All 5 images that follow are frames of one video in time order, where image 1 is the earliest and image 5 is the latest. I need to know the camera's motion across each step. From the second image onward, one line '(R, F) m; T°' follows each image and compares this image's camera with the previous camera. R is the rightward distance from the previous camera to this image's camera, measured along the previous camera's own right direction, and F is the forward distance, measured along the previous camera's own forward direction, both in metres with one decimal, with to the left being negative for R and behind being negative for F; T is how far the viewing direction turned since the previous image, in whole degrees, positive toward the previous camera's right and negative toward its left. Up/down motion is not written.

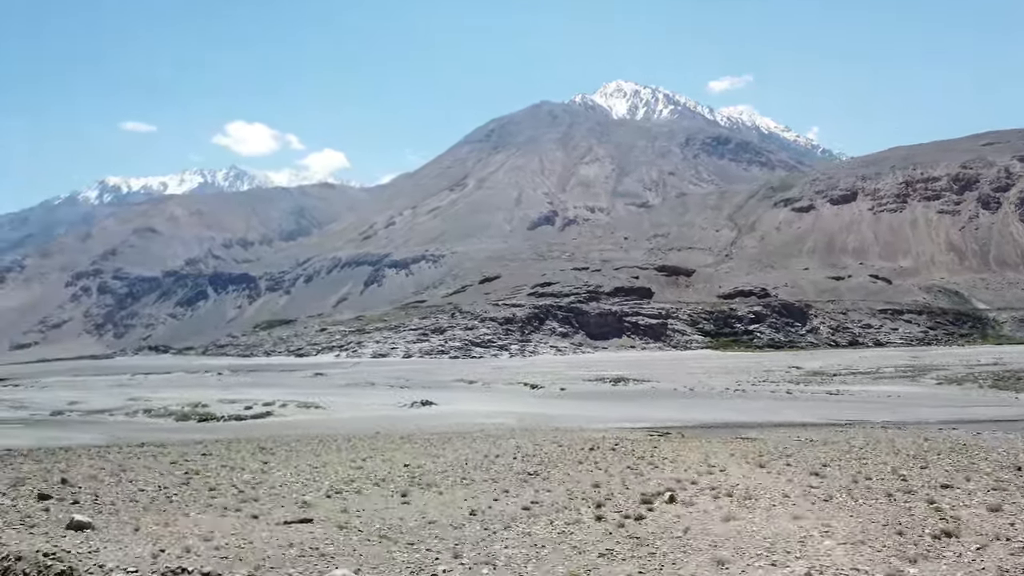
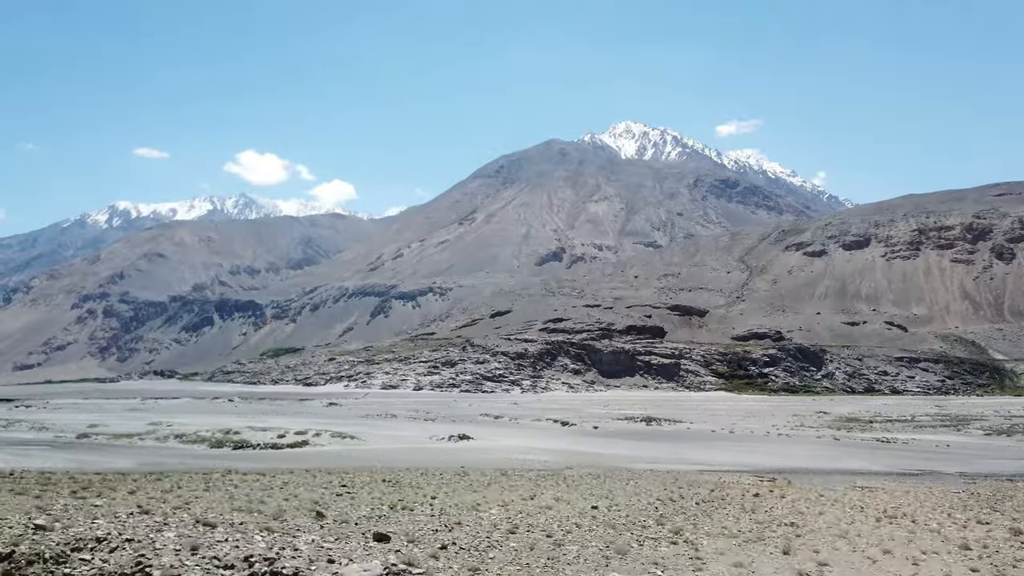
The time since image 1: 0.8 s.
(-1.5, +0.5) m; 0°
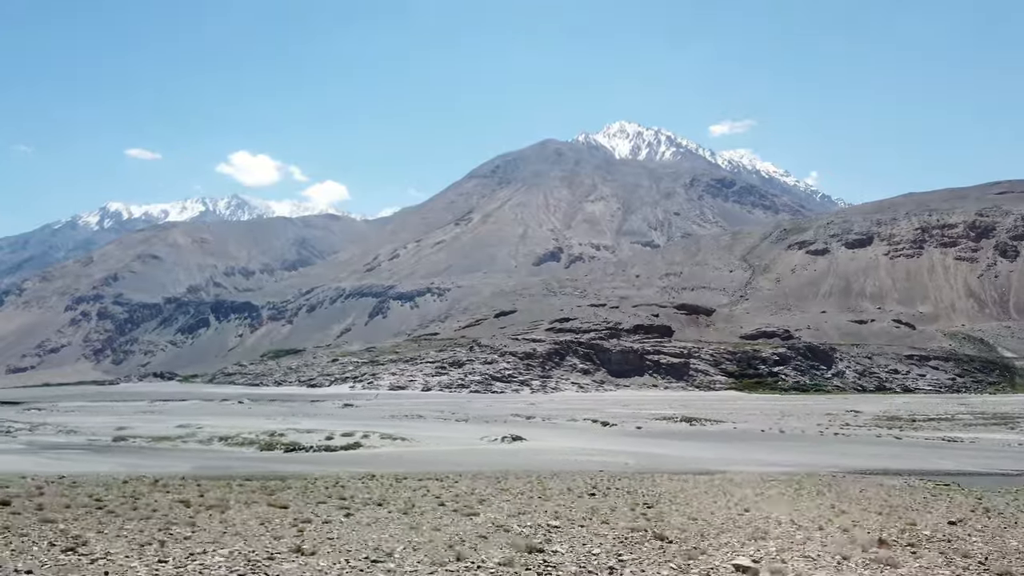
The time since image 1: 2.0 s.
(-2.2, +0.9) m; +1°
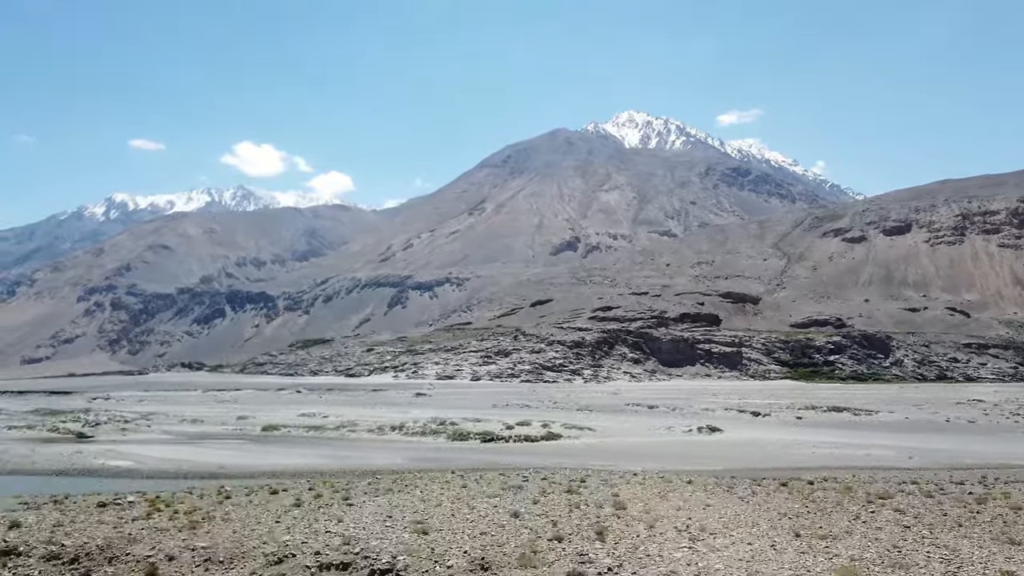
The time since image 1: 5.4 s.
(-6.3, +2.3) m; 0°
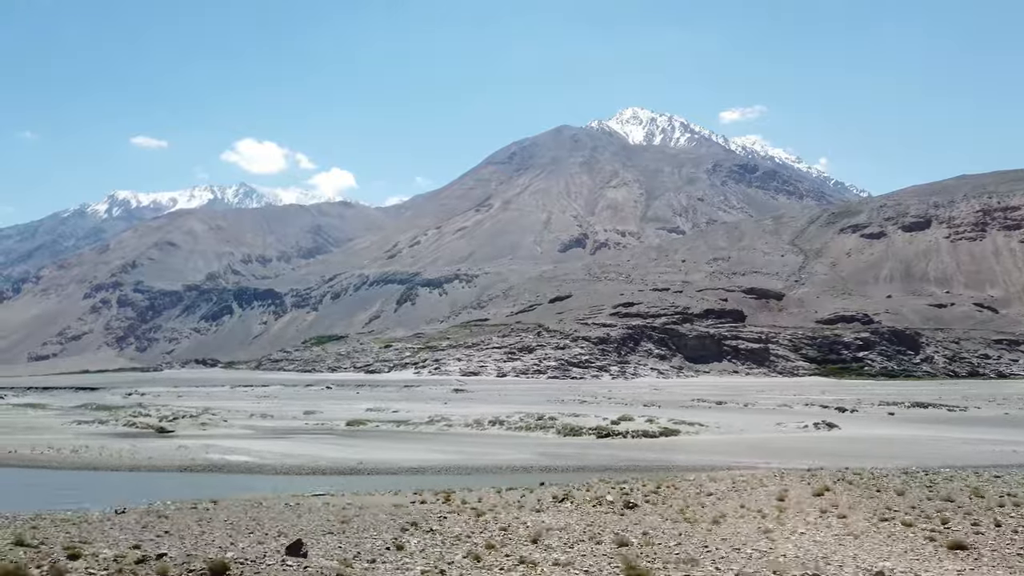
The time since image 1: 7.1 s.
(-3.2, +1.1) m; 0°
